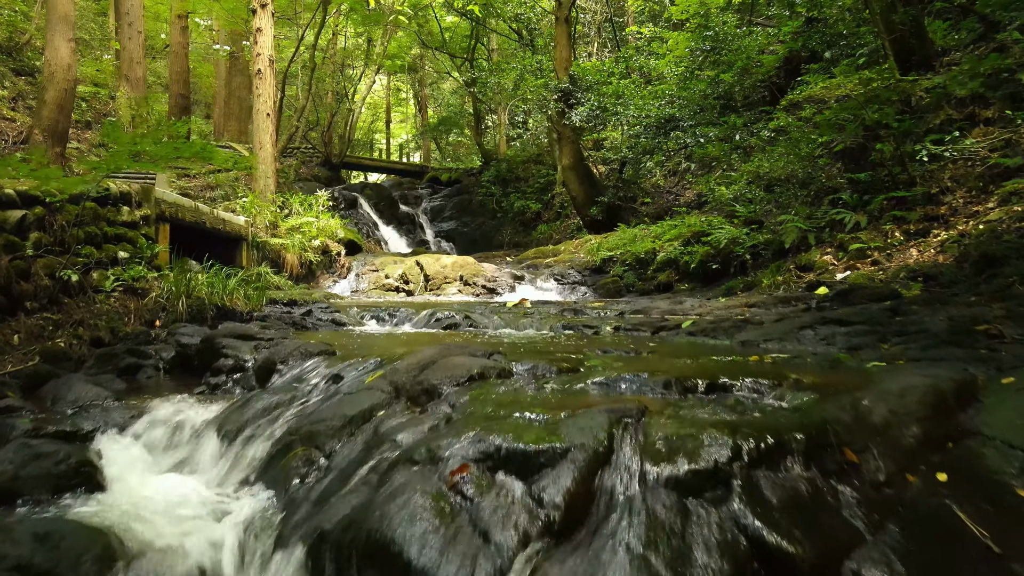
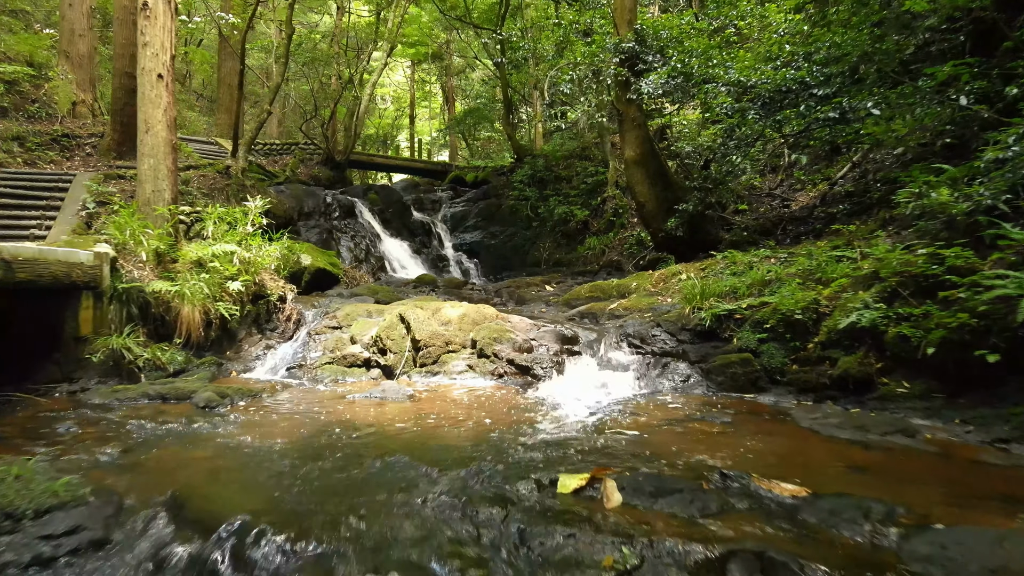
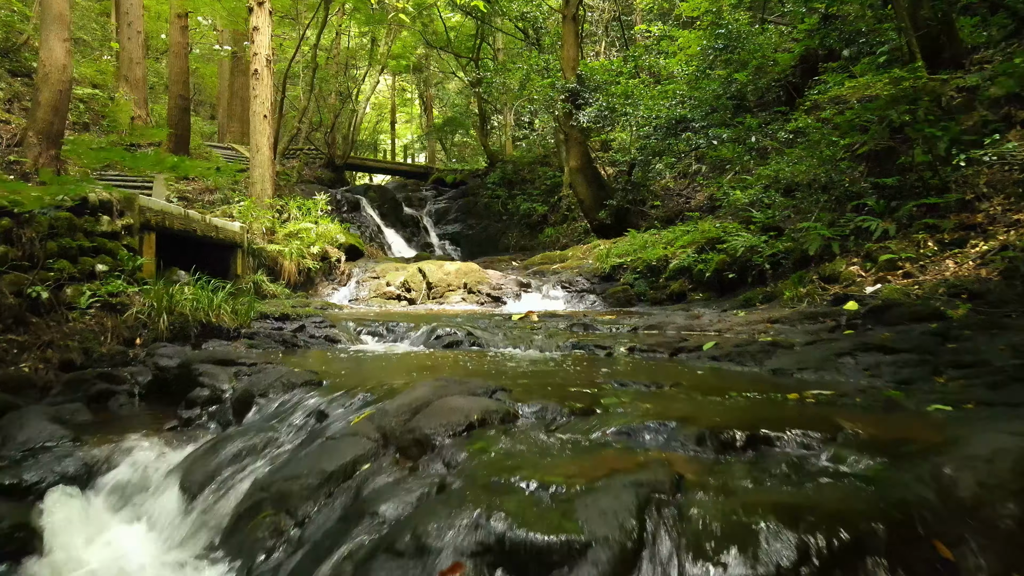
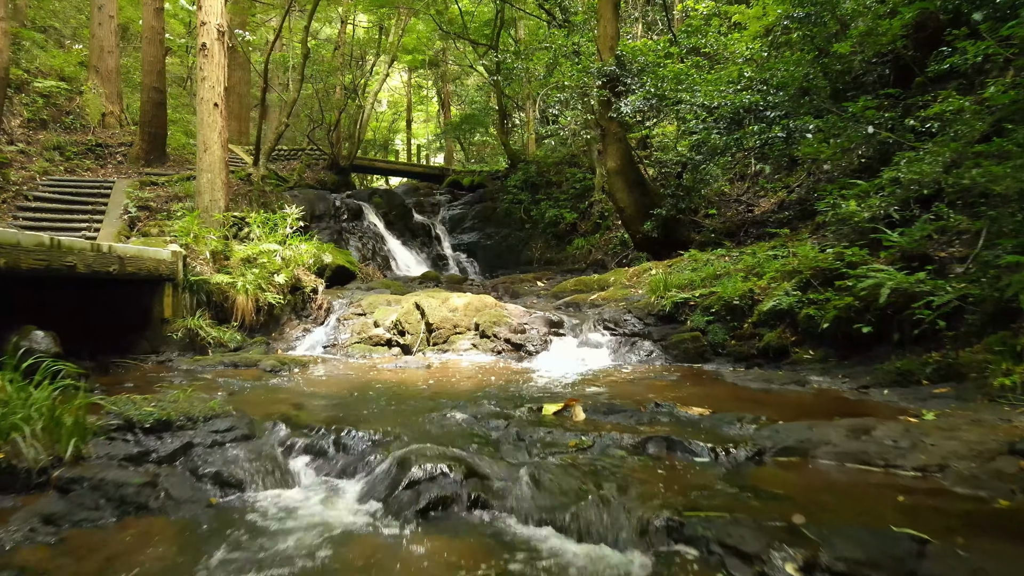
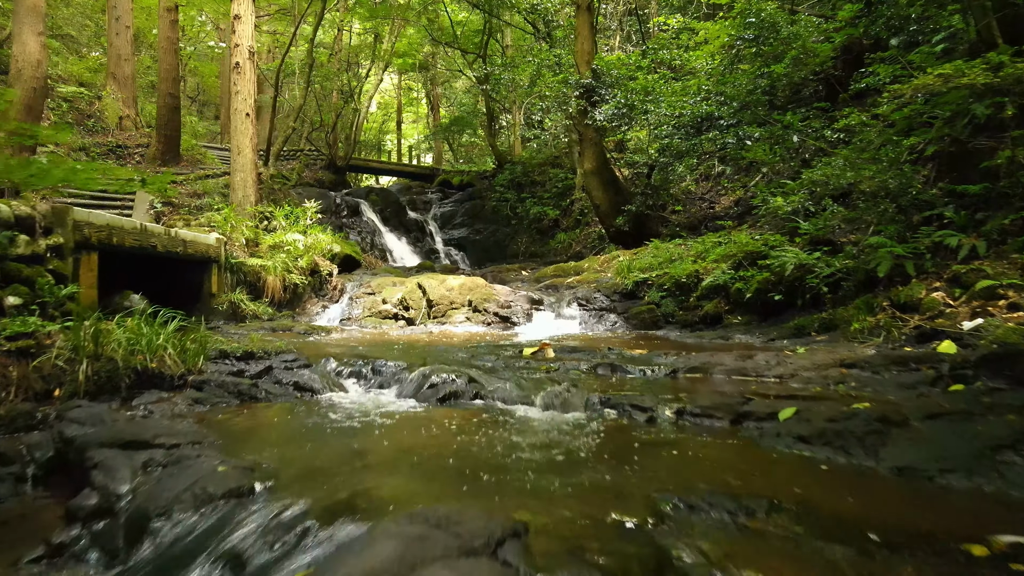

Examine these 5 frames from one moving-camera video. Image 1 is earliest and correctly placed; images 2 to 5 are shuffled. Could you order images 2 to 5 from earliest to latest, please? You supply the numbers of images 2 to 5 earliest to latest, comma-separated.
3, 5, 4, 2
